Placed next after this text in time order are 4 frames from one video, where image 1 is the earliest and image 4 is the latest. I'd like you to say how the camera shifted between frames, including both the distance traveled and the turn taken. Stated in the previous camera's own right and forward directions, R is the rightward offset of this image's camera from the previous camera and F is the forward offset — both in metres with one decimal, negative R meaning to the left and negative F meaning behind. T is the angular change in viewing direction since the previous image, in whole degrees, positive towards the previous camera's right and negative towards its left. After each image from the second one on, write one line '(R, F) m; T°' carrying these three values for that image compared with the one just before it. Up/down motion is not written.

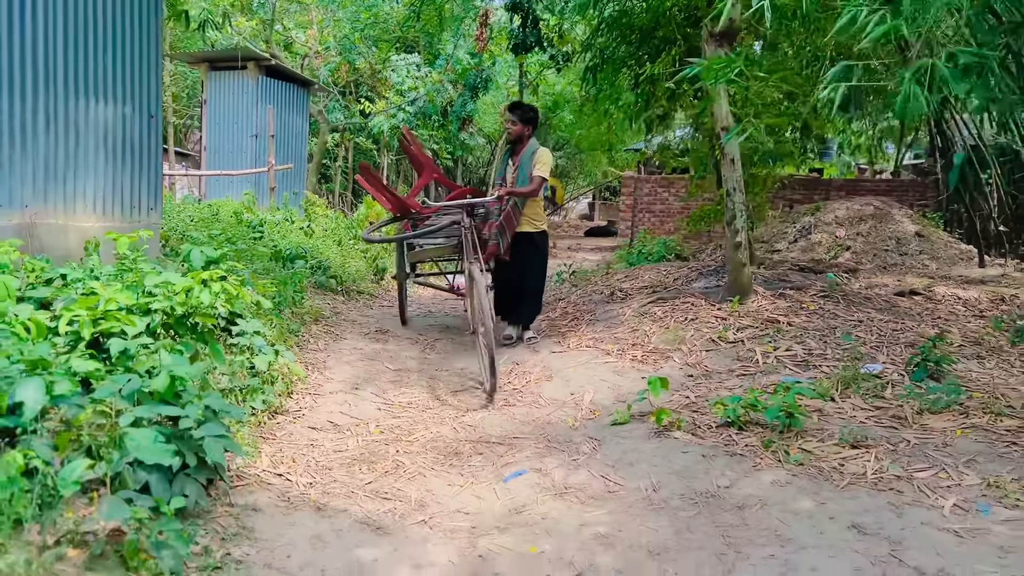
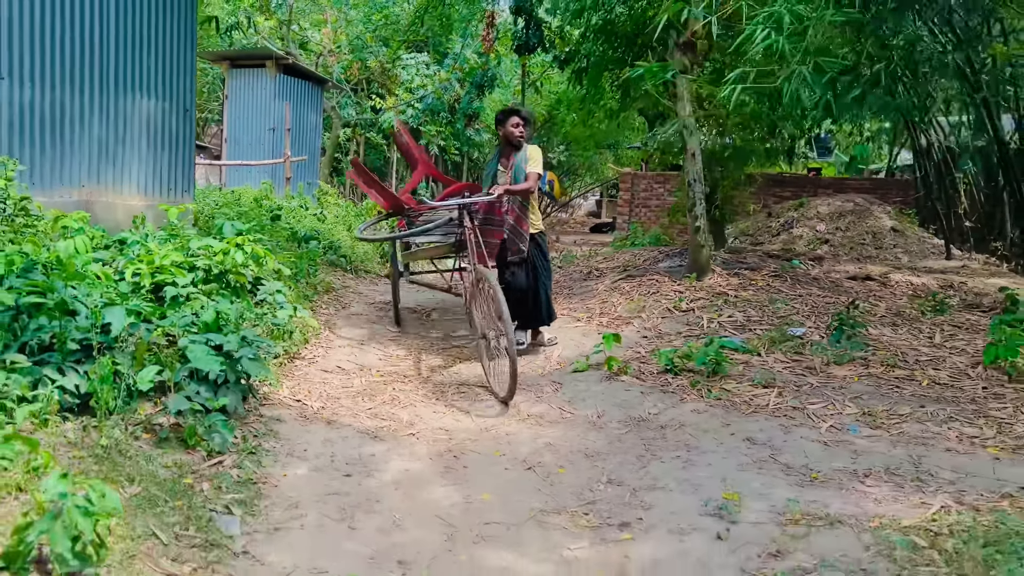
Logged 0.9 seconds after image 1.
(+0.2, -0.8) m; -1°
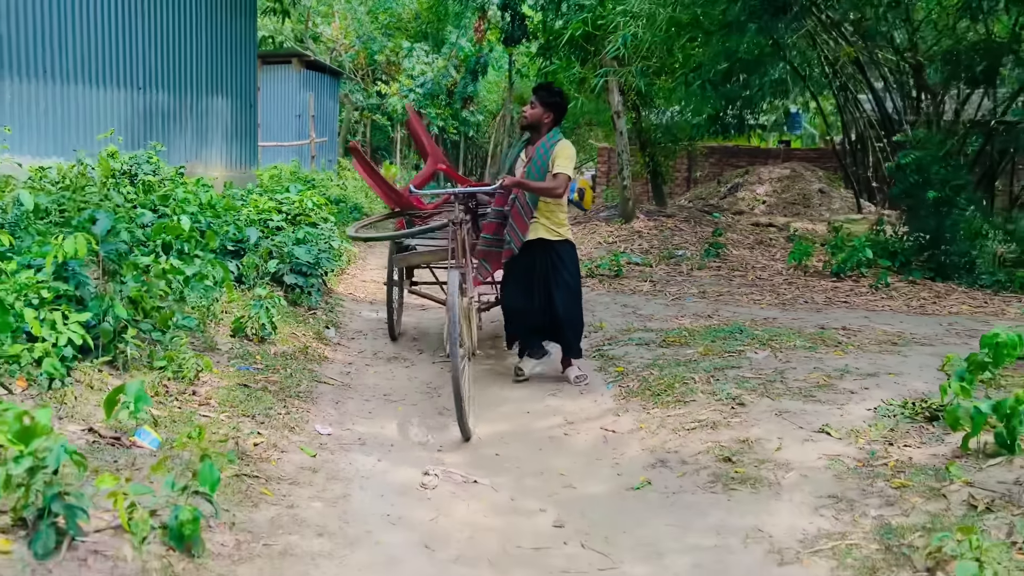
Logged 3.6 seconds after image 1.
(+0.2, -2.5) m; 0°
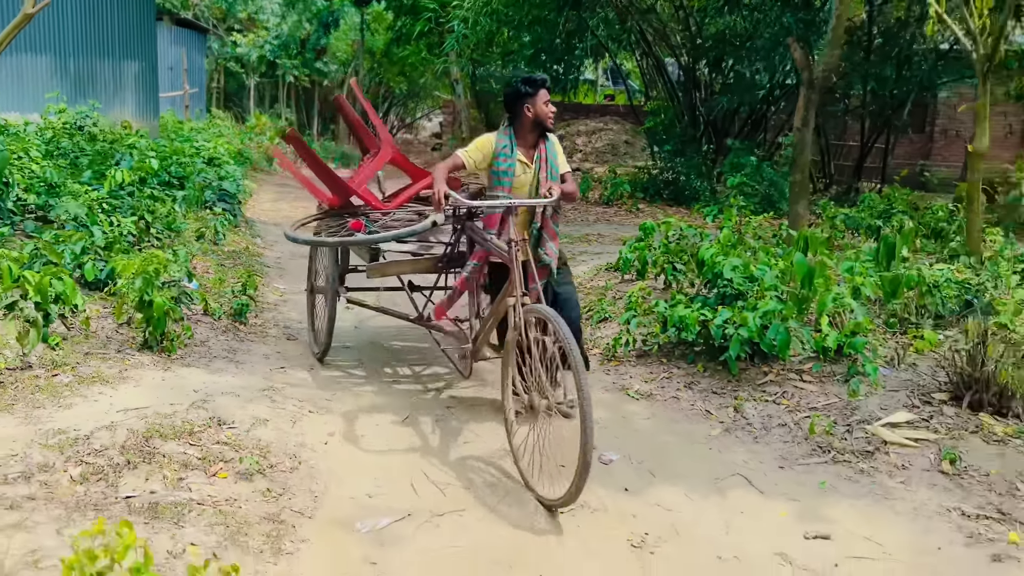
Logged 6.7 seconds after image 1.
(-0.2, -2.7) m; +10°
